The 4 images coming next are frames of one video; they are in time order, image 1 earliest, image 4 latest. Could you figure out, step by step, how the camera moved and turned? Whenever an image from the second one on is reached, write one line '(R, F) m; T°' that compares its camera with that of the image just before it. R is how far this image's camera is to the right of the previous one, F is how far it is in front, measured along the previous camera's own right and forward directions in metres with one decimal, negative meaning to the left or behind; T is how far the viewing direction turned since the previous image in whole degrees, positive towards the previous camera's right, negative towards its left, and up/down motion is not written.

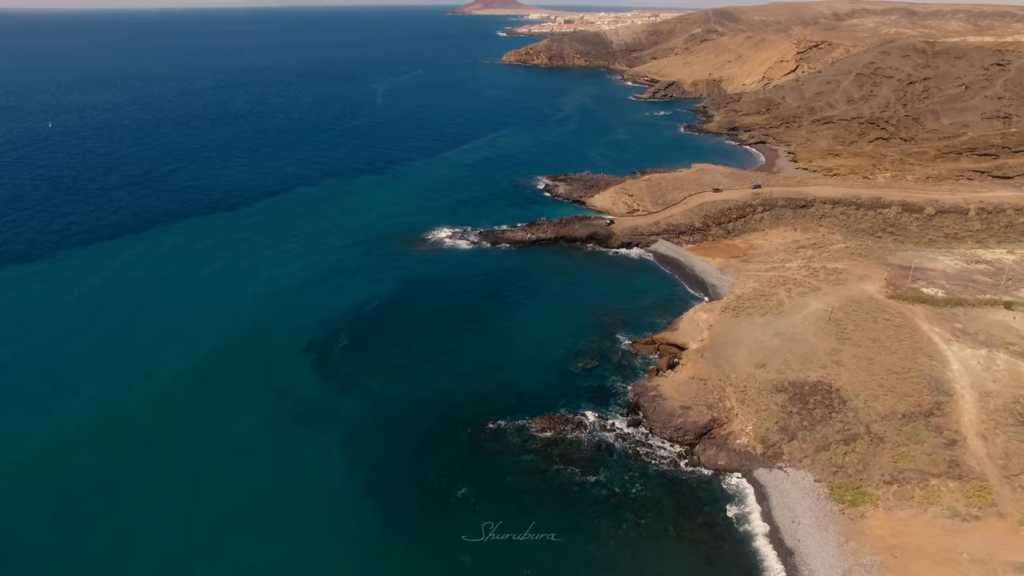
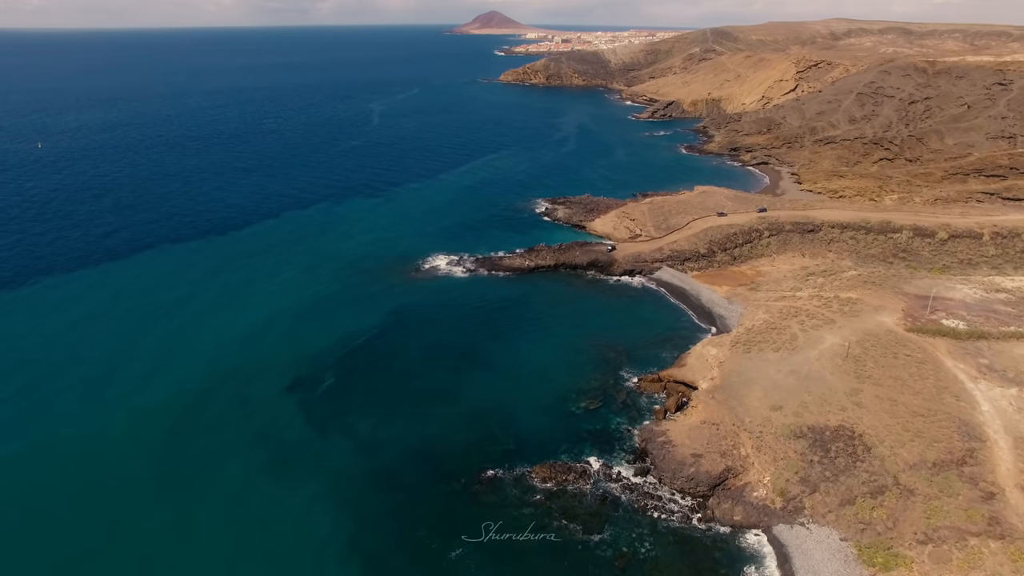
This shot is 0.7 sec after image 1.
(+0.1, +2.5) m; 0°
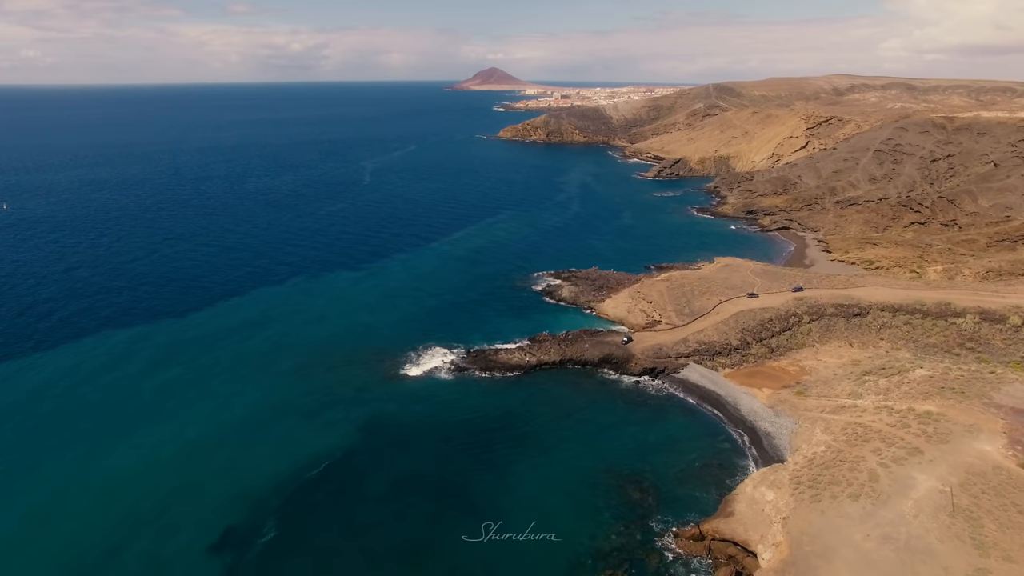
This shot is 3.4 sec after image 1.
(+0.3, +9.0) m; 0°
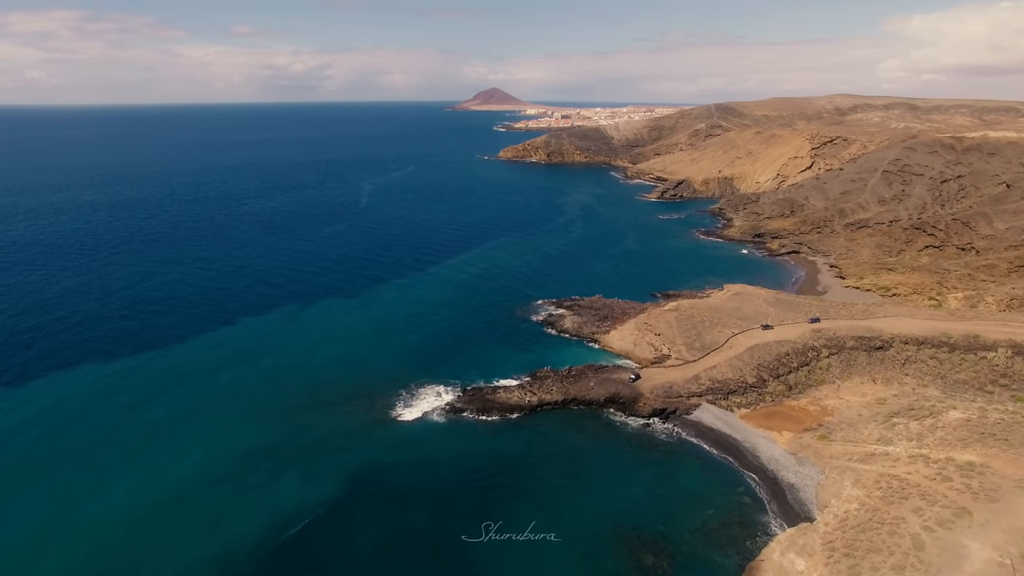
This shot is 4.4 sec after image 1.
(+0.1, +3.3) m; 0°
